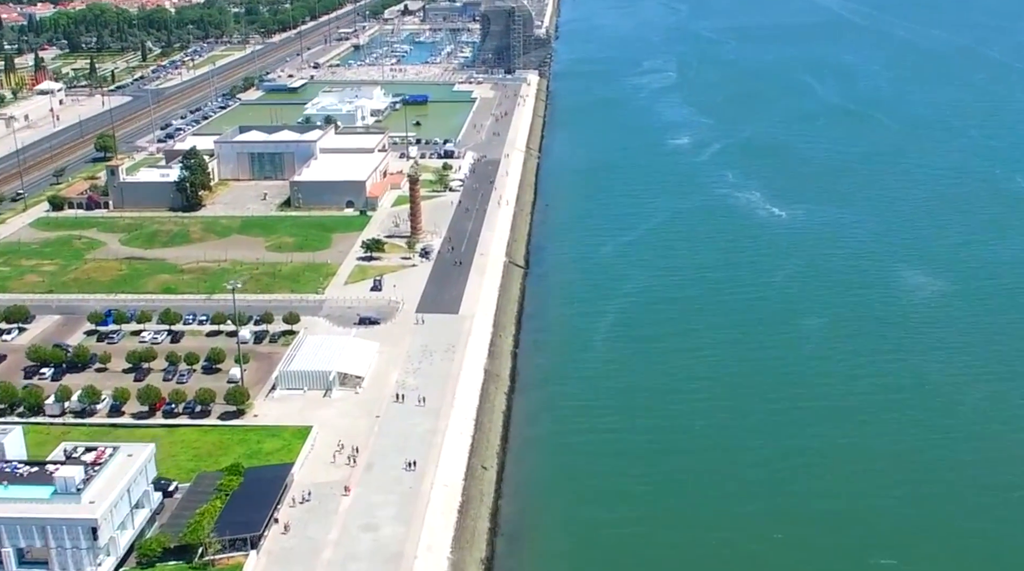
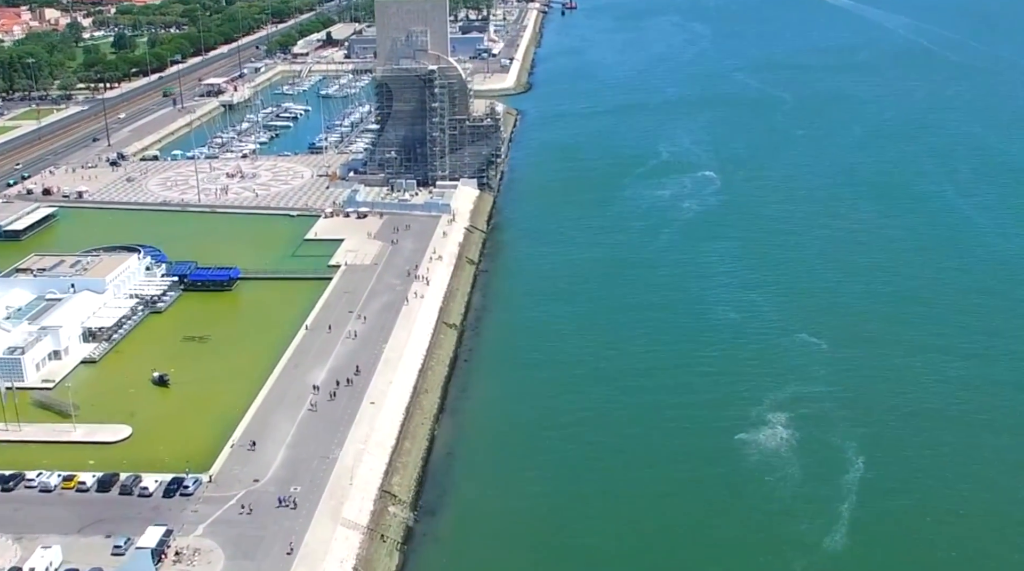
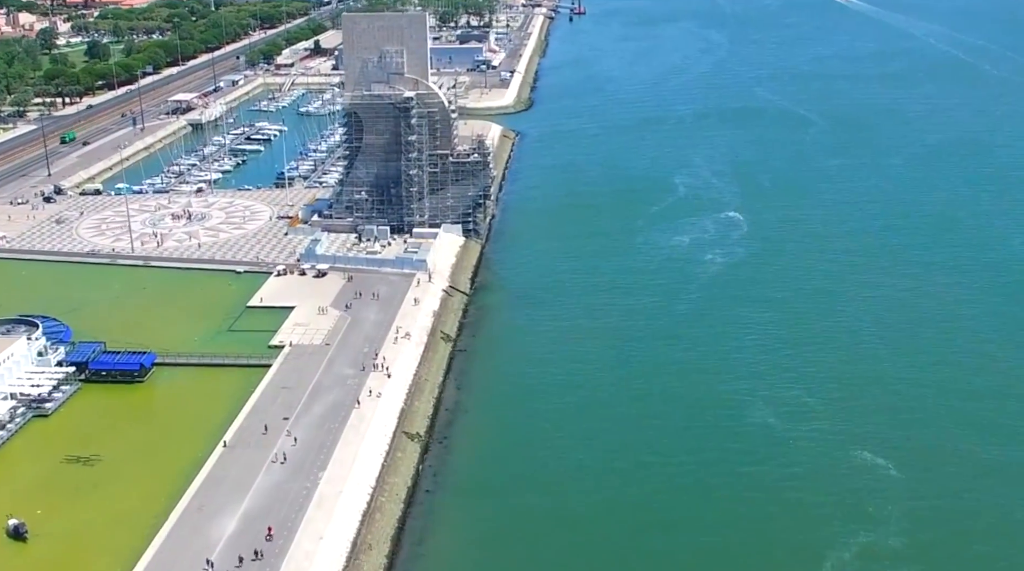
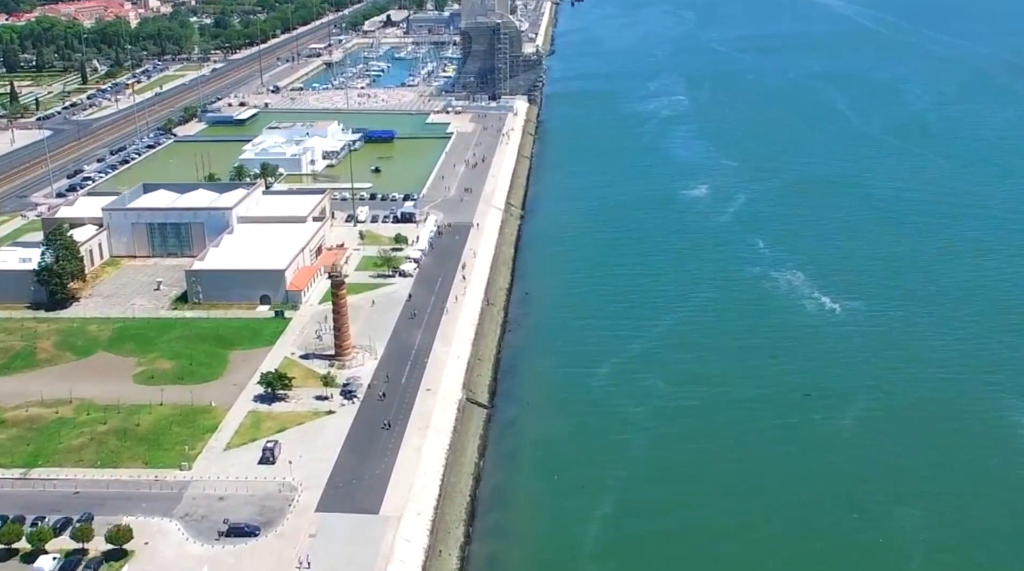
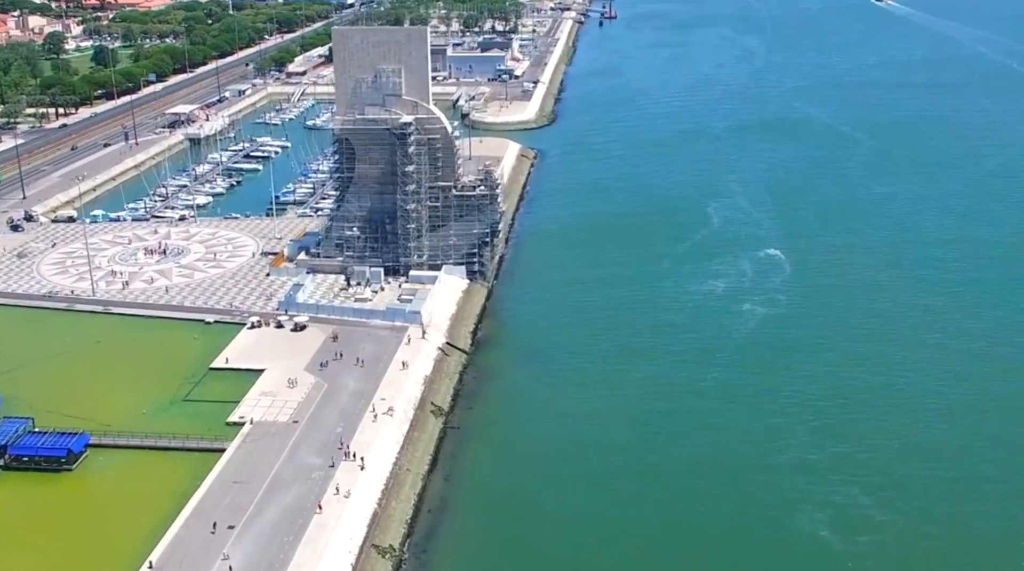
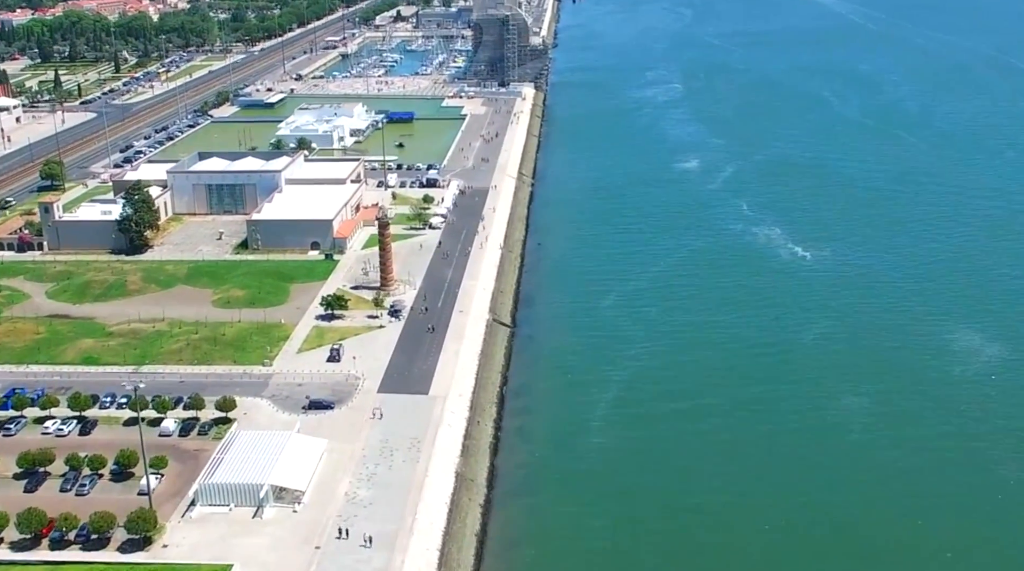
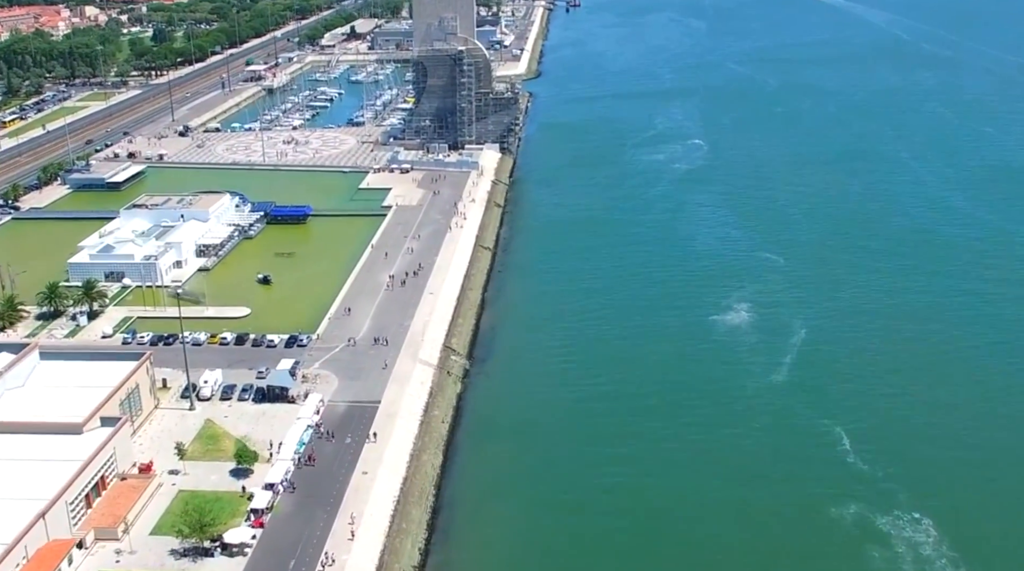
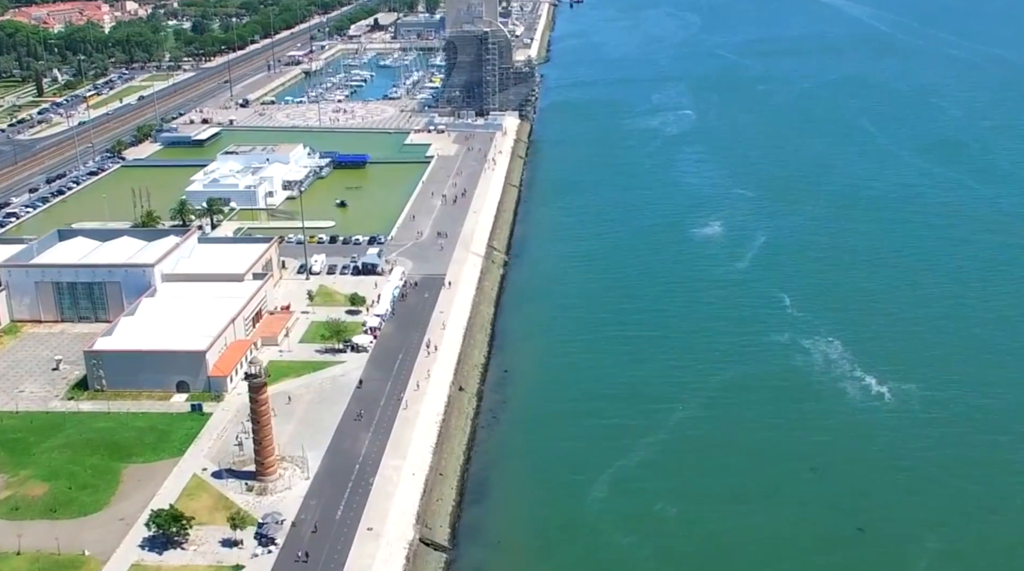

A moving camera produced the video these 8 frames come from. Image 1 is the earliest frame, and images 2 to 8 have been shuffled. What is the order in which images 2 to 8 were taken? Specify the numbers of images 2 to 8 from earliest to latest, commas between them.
6, 4, 8, 7, 2, 3, 5
